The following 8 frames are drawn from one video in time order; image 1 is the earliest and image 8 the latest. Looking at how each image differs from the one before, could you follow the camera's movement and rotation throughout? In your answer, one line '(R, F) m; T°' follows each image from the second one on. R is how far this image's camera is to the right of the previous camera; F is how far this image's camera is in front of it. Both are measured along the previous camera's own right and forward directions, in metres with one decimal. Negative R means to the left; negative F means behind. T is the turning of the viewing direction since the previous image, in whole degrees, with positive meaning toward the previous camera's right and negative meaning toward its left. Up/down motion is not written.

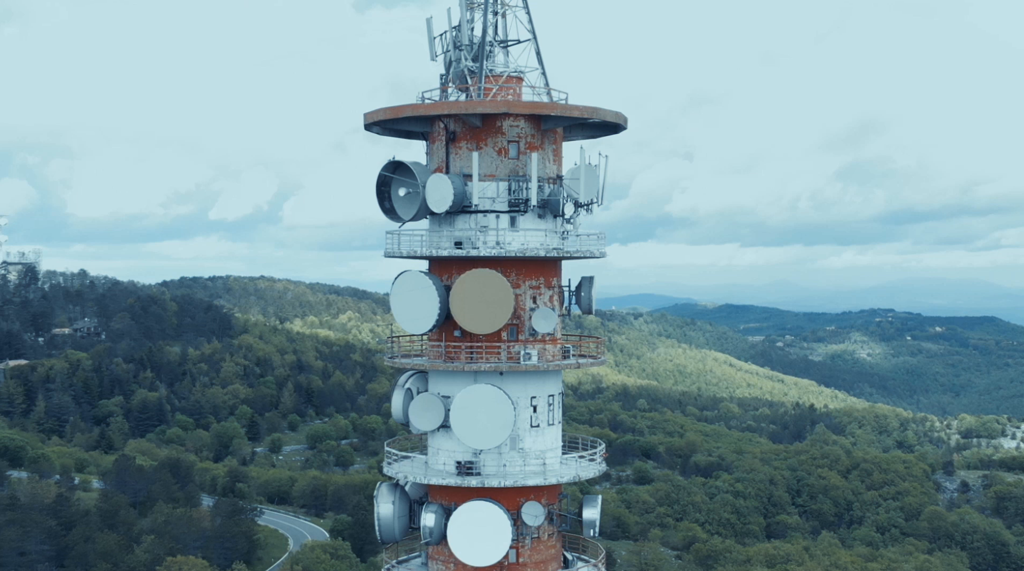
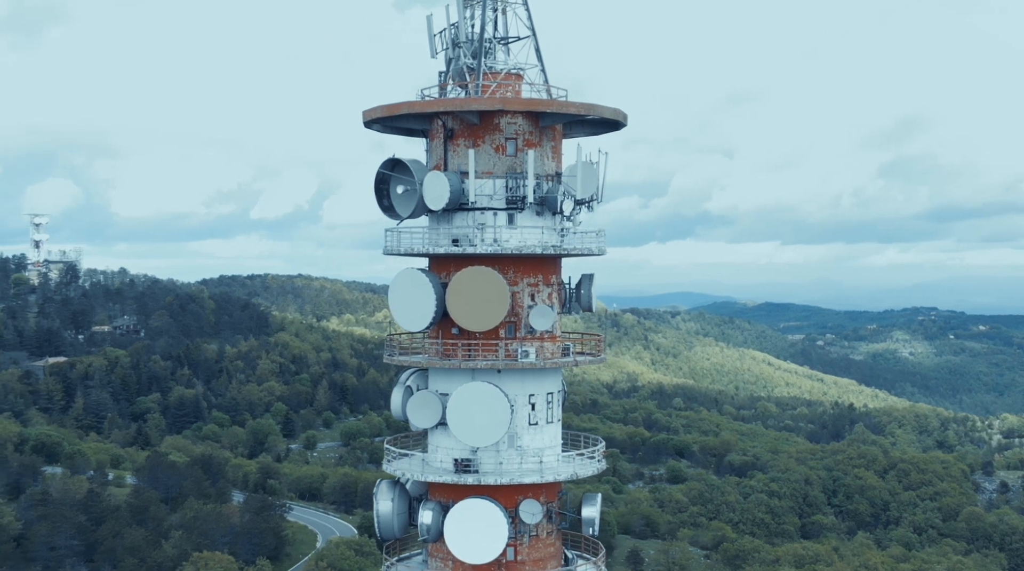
(+3.0, -0.1) m; -3°
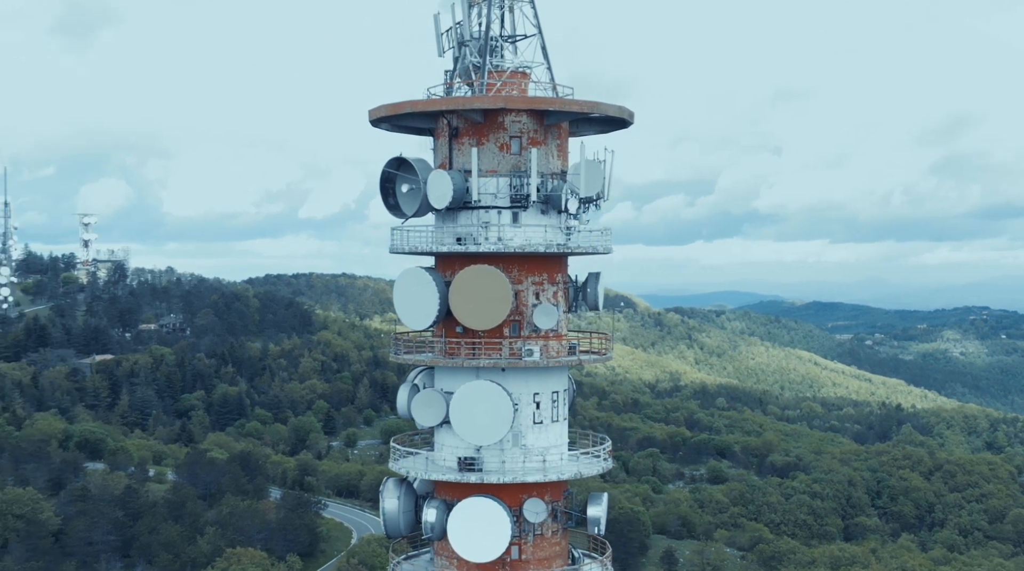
(+3.0, 0.0) m; -3°
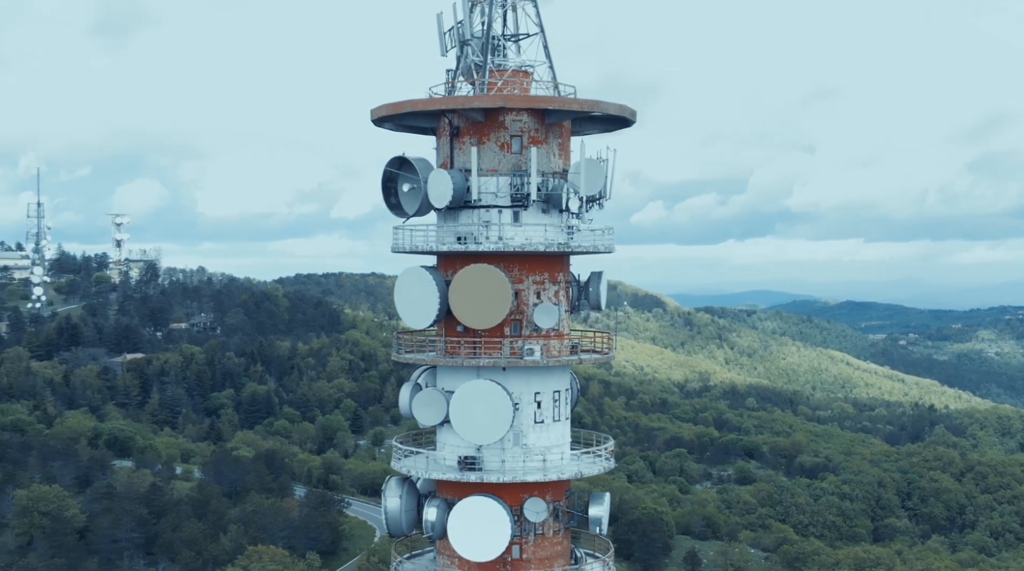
(+2.2, 0.0) m; -2°
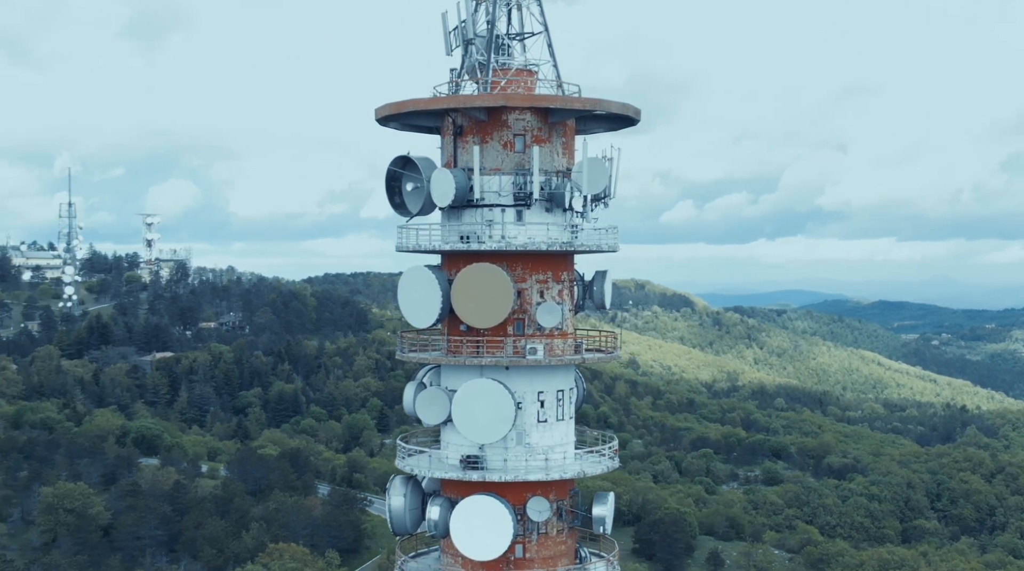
(+2.0, 0.0) m; -2°
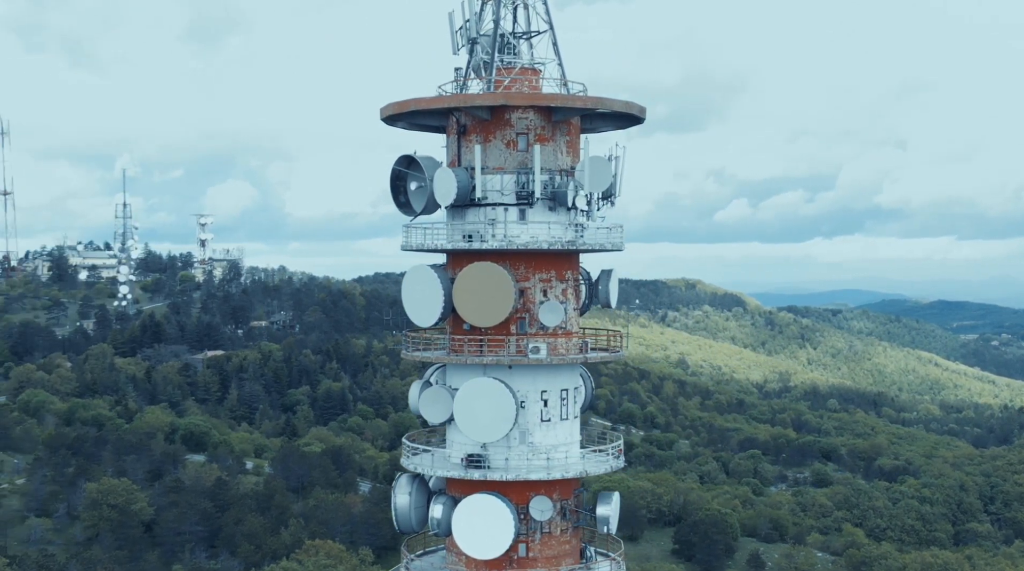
(+3.7, +0.2) m; -3°
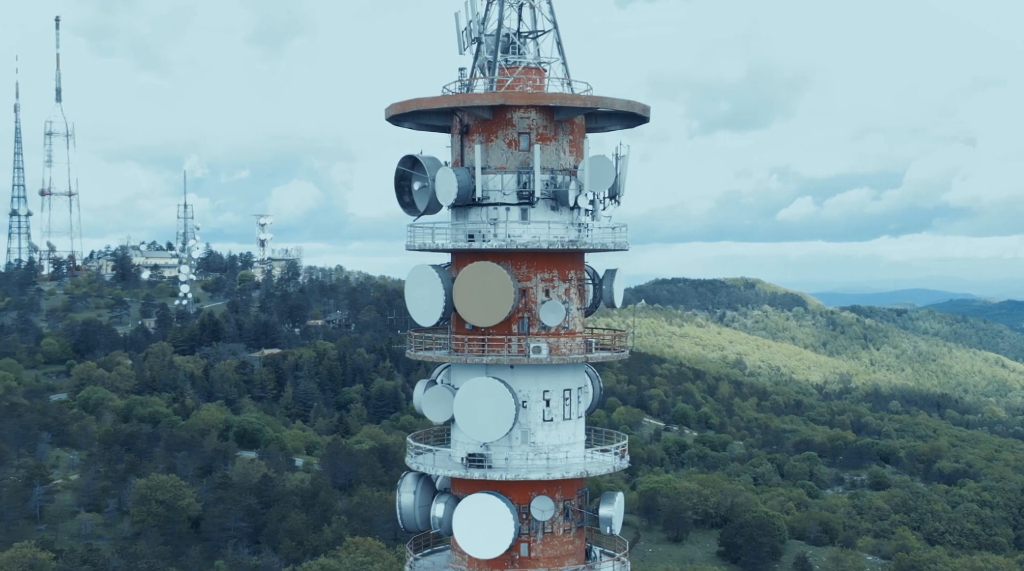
(+4.3, +0.3) m; -4°
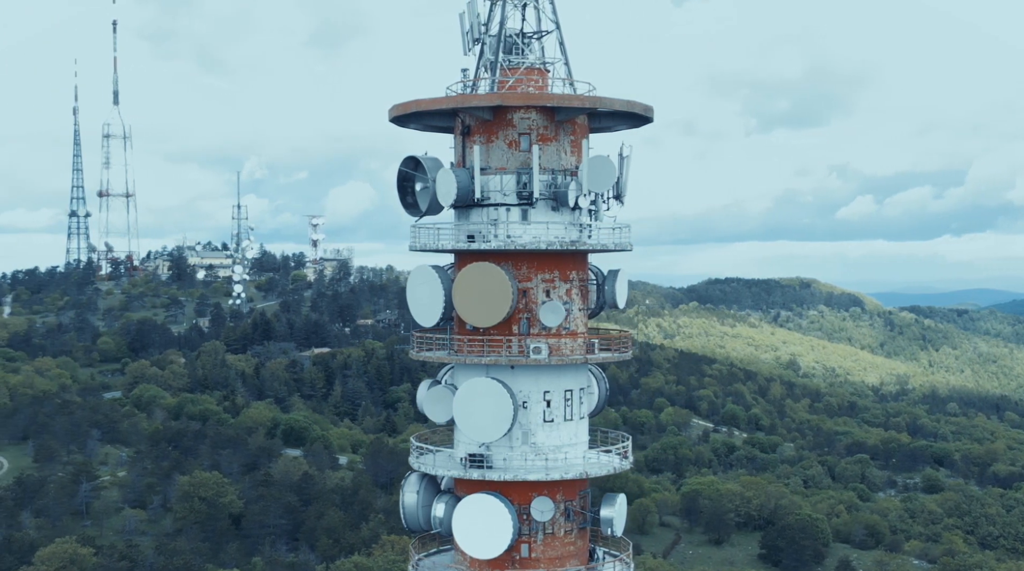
(+3.9, +0.4) m; -4°
